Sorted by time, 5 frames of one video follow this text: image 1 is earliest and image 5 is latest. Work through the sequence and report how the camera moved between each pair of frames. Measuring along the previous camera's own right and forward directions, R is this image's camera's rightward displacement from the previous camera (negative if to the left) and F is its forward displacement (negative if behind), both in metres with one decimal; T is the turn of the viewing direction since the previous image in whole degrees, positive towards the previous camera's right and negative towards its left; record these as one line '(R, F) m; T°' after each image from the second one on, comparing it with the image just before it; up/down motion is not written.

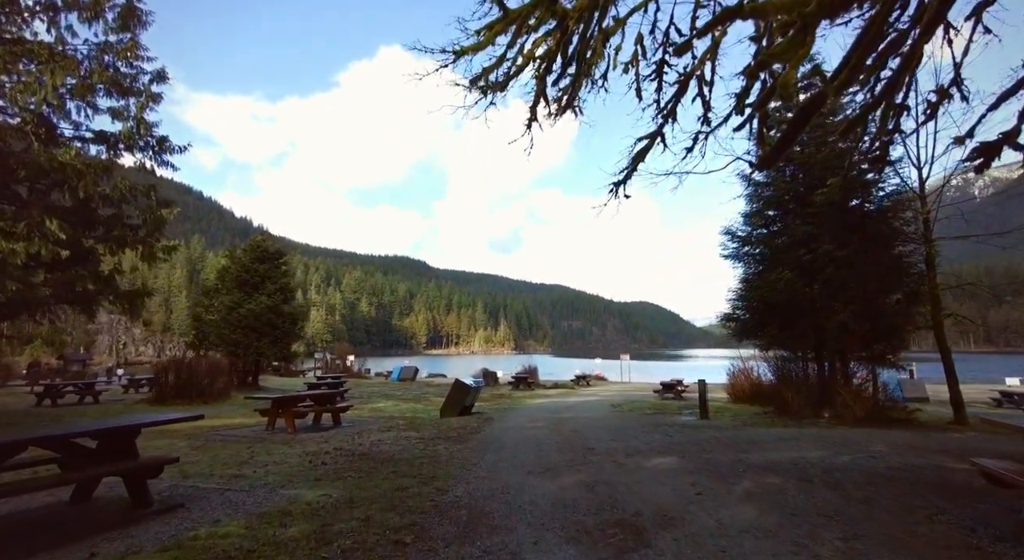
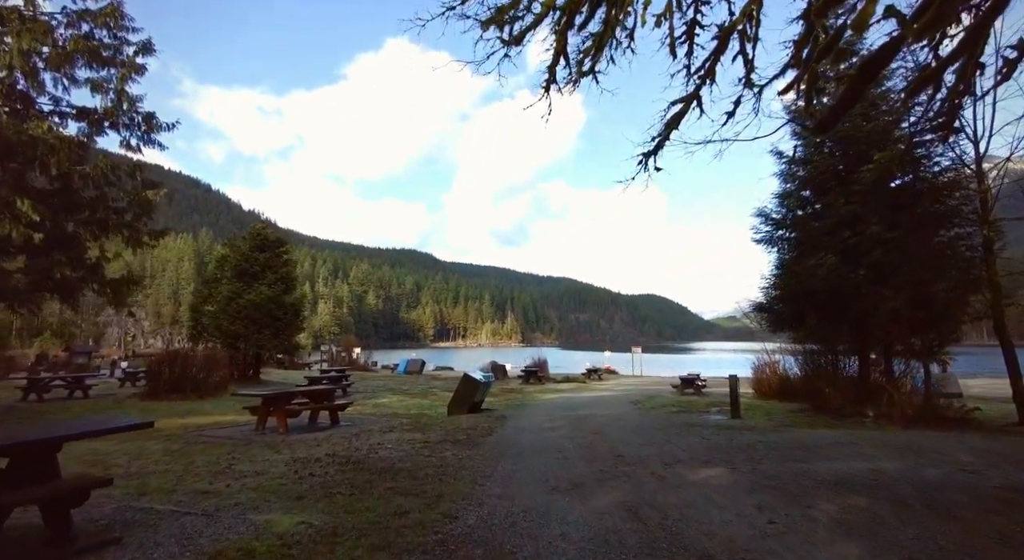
(-0.1, +1.1) m; -1°
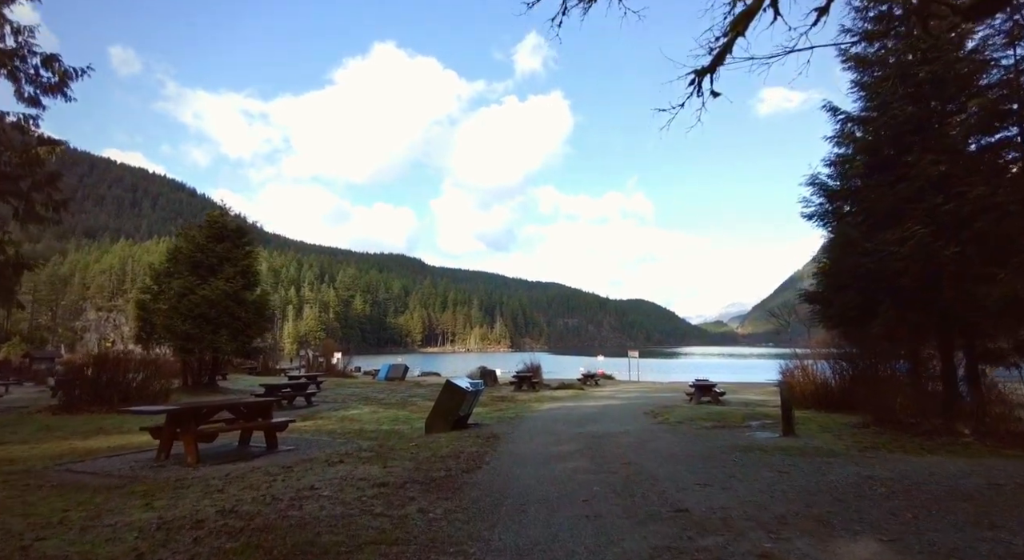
(-0.1, +2.6) m; +1°
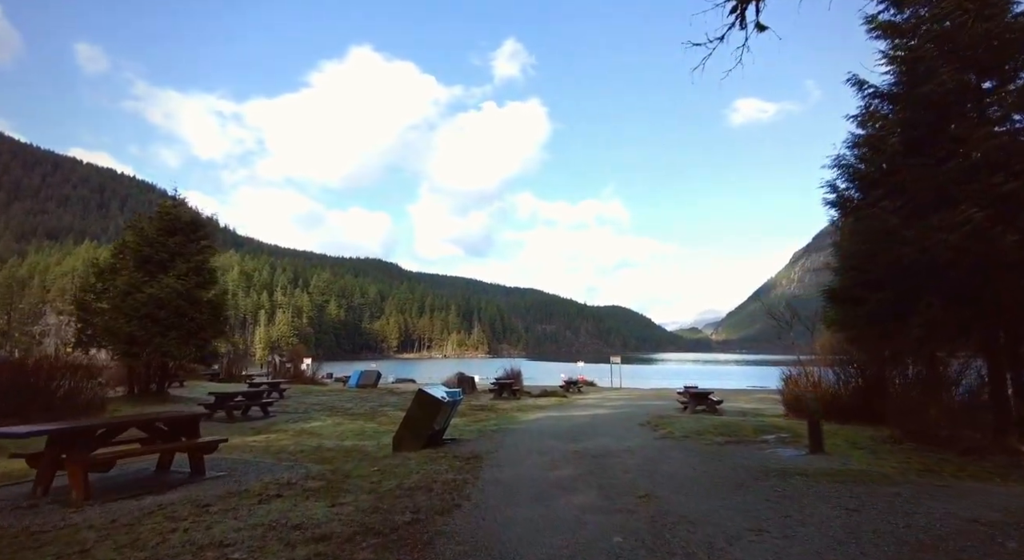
(-0.1, +1.5) m; +2°
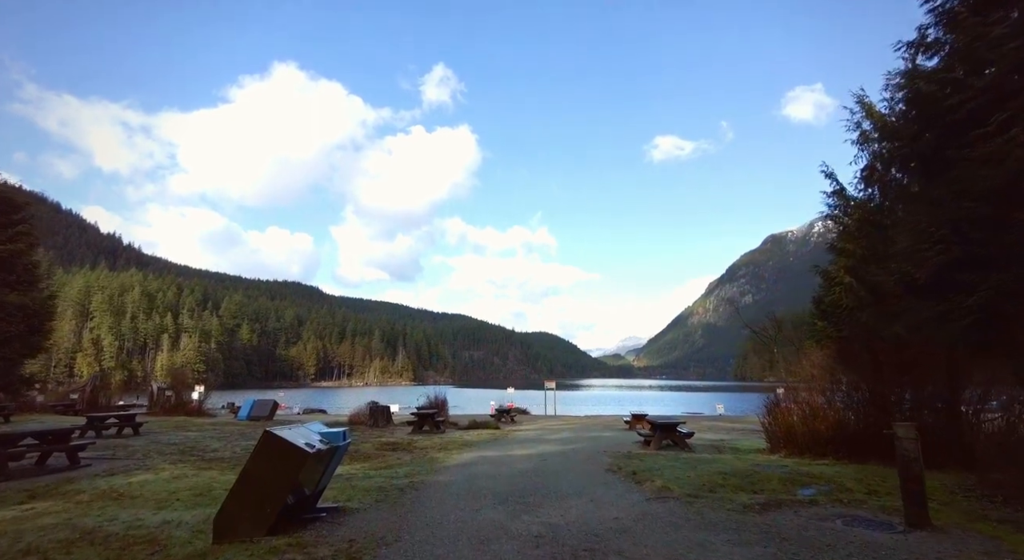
(+0.1, +3.6) m; +7°
